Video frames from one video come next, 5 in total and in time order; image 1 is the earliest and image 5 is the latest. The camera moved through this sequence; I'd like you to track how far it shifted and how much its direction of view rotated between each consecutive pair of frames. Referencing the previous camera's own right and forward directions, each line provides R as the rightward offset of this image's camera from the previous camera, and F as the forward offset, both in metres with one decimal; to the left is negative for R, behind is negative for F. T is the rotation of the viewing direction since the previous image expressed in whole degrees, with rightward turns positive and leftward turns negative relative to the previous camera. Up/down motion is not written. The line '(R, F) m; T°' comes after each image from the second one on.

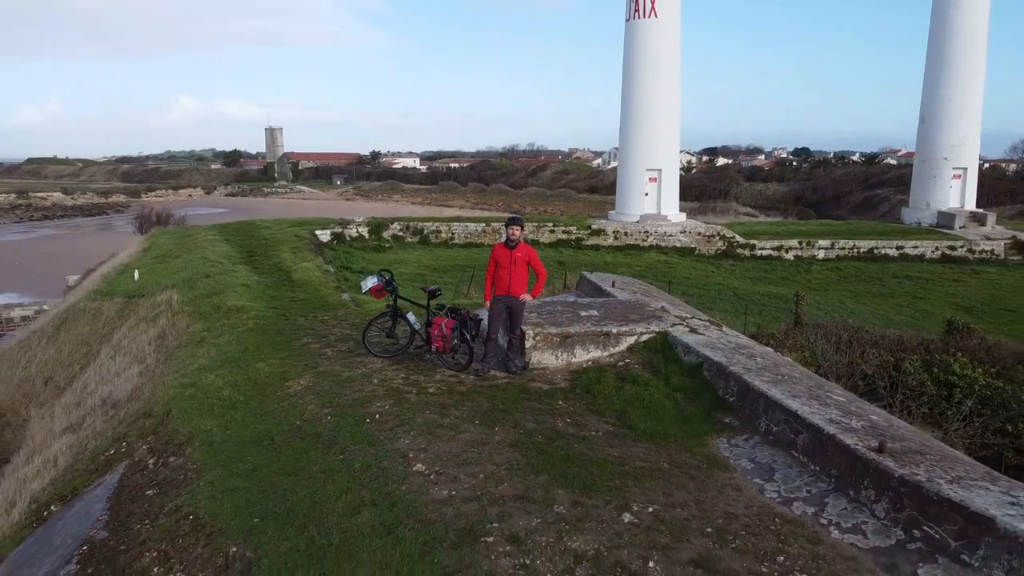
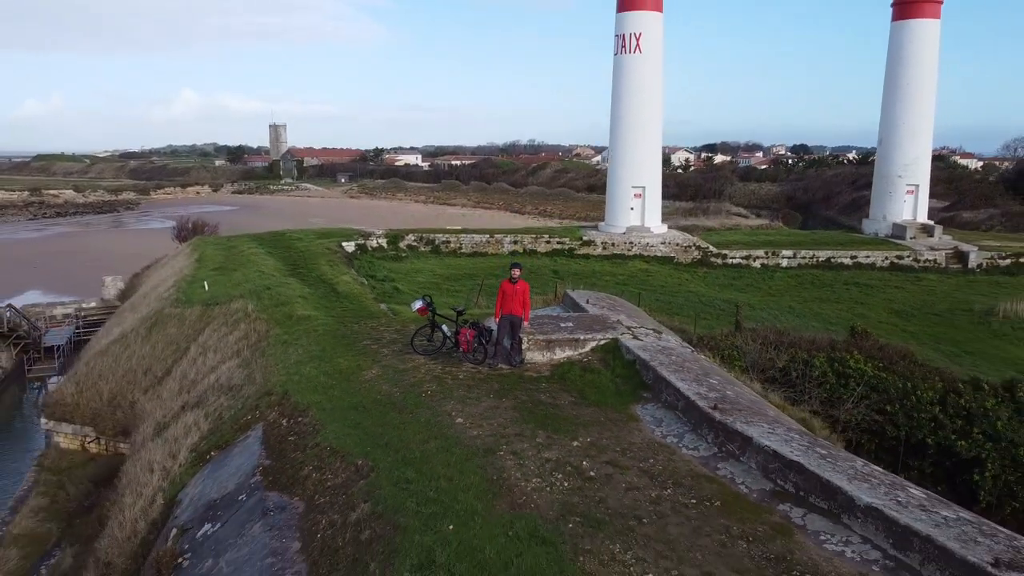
(0.0, -1.8) m; 0°
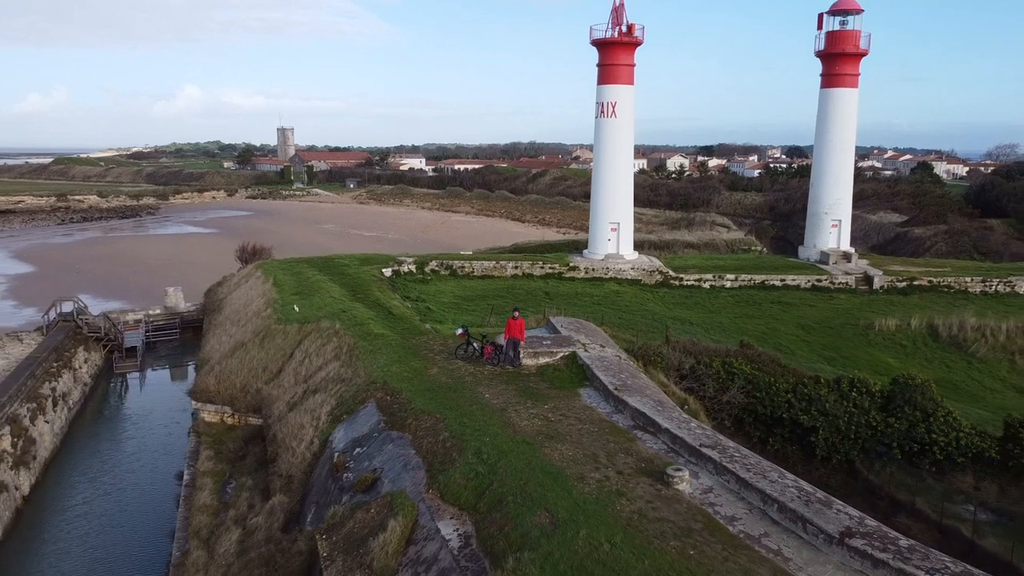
(0.0, -4.1) m; 0°
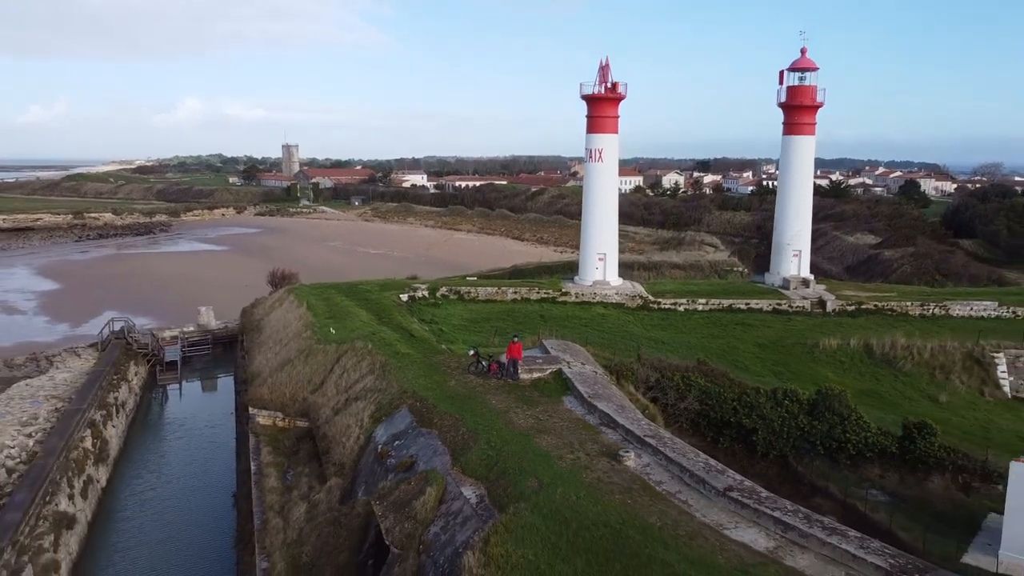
(0.0, -2.9) m; 0°
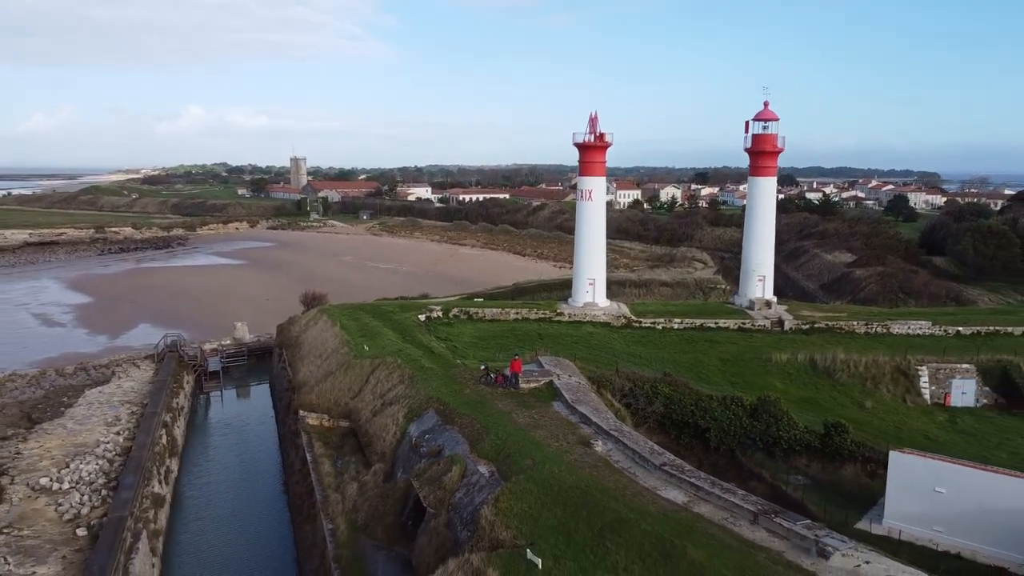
(0.0, -3.6) m; 0°
